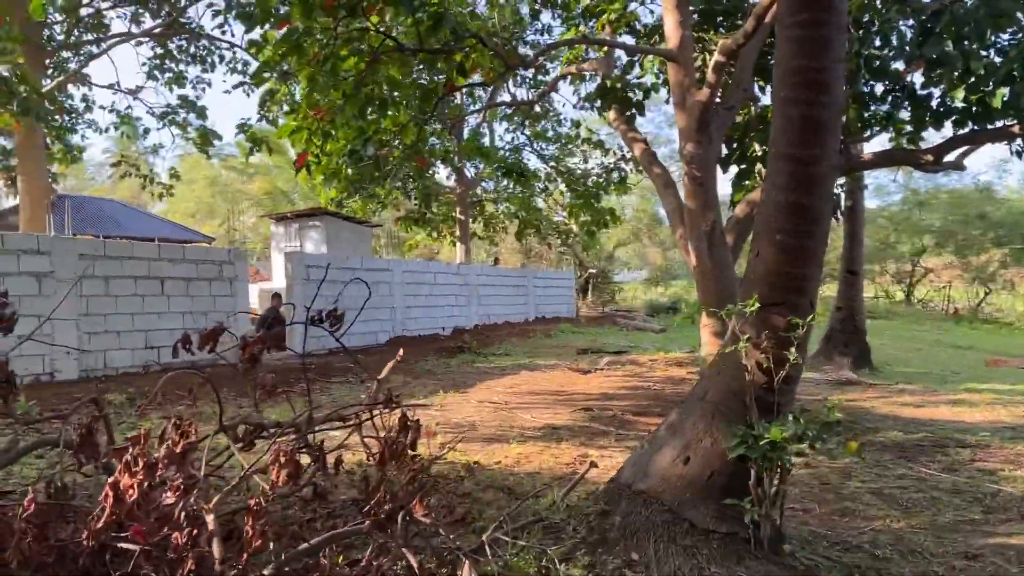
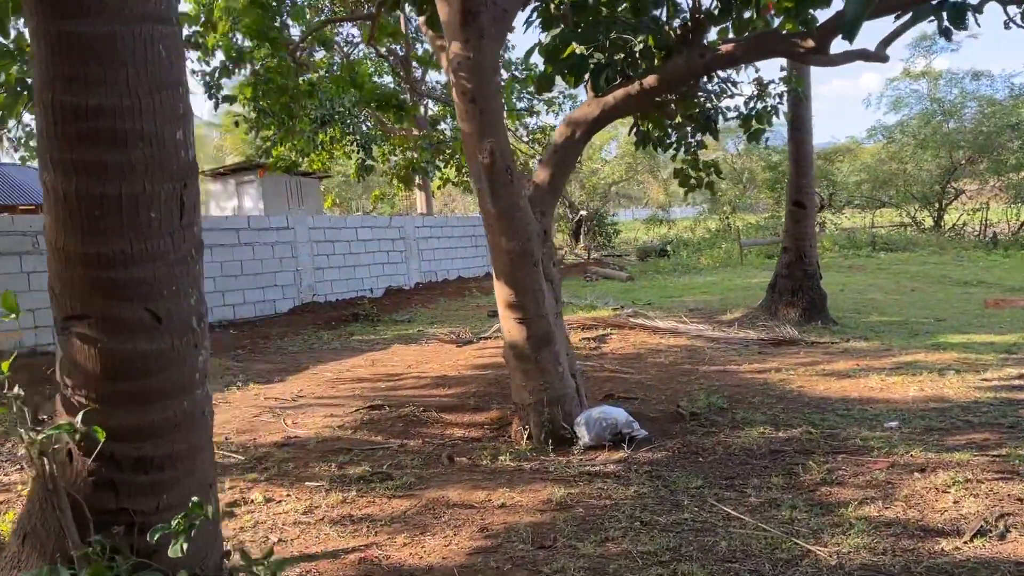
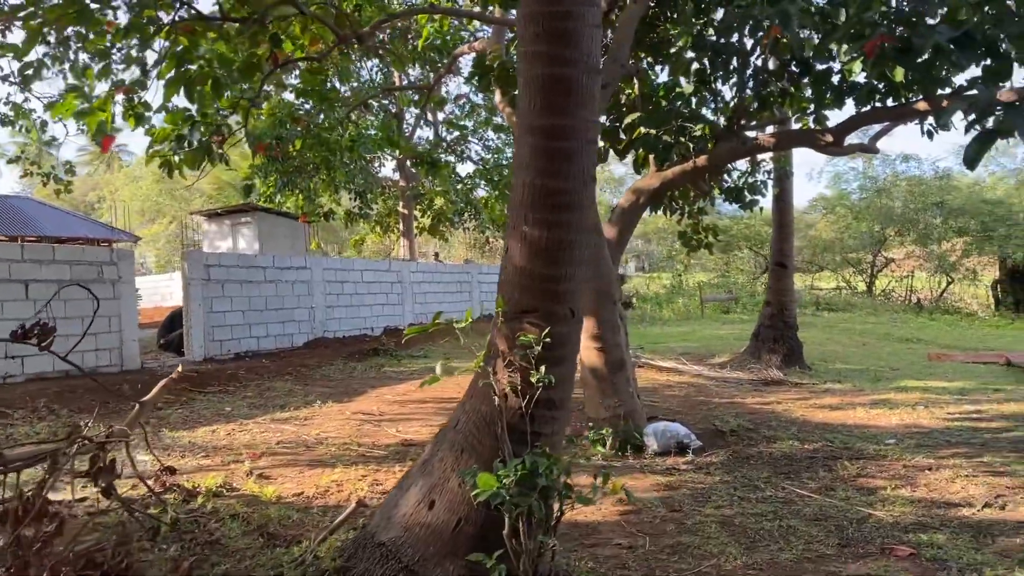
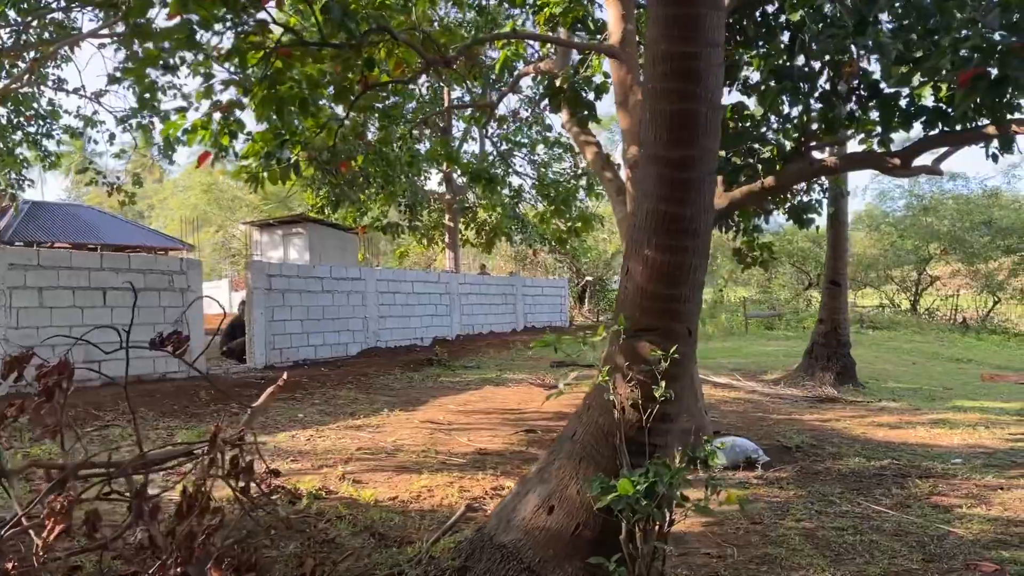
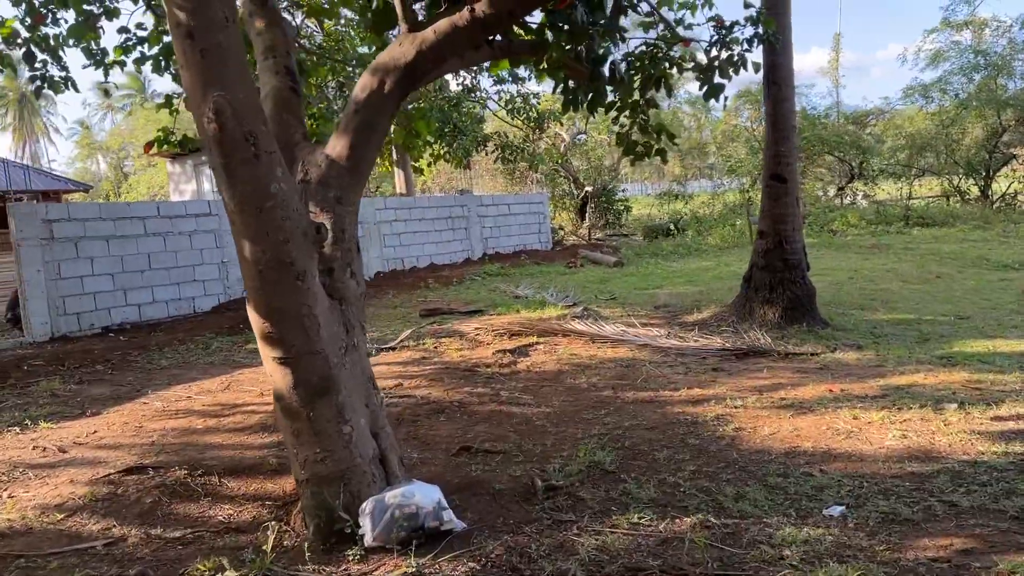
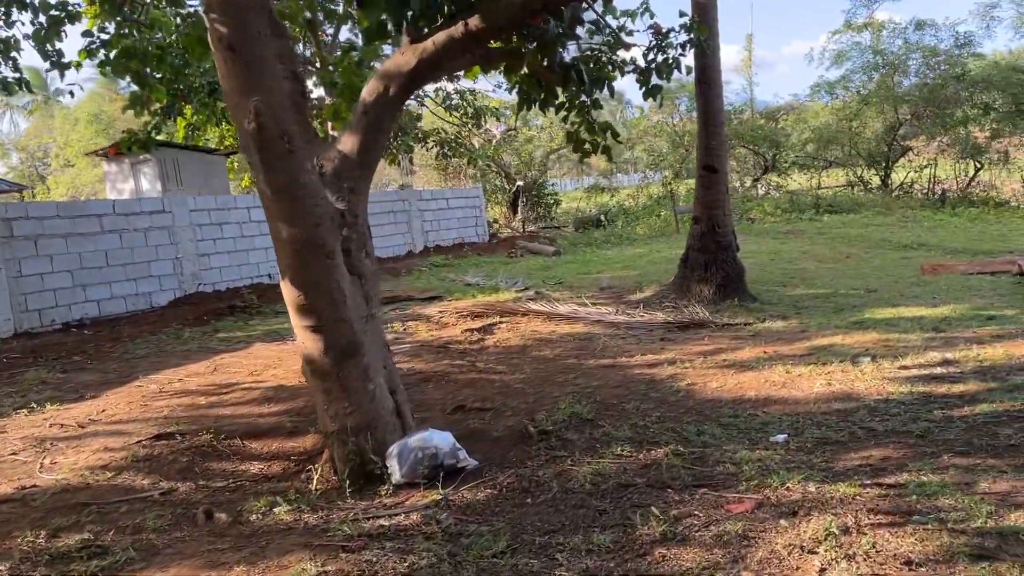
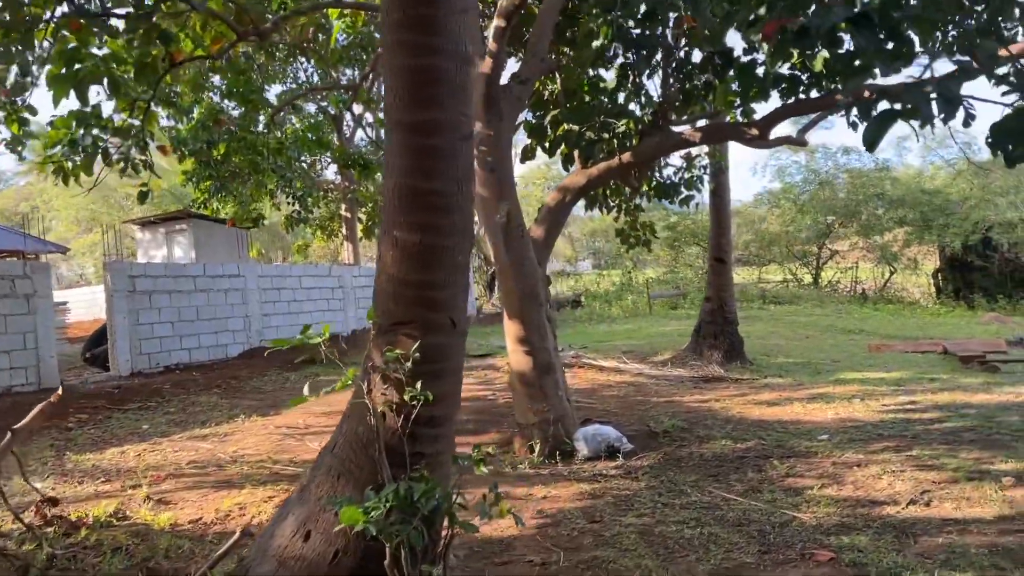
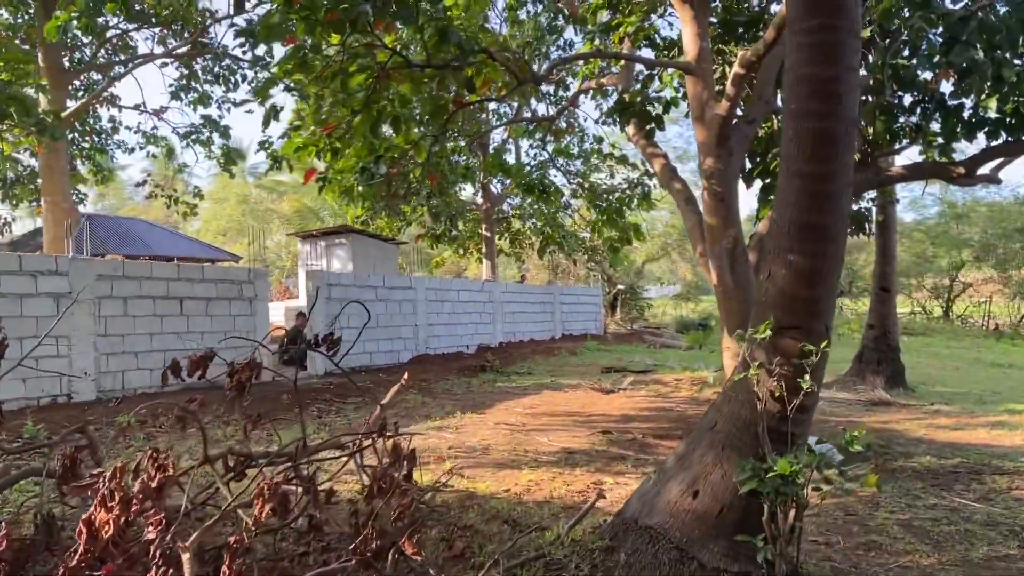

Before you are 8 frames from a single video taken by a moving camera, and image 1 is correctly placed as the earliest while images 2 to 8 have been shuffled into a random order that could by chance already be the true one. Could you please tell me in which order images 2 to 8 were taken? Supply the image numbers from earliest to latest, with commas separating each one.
8, 4, 3, 7, 2, 6, 5
